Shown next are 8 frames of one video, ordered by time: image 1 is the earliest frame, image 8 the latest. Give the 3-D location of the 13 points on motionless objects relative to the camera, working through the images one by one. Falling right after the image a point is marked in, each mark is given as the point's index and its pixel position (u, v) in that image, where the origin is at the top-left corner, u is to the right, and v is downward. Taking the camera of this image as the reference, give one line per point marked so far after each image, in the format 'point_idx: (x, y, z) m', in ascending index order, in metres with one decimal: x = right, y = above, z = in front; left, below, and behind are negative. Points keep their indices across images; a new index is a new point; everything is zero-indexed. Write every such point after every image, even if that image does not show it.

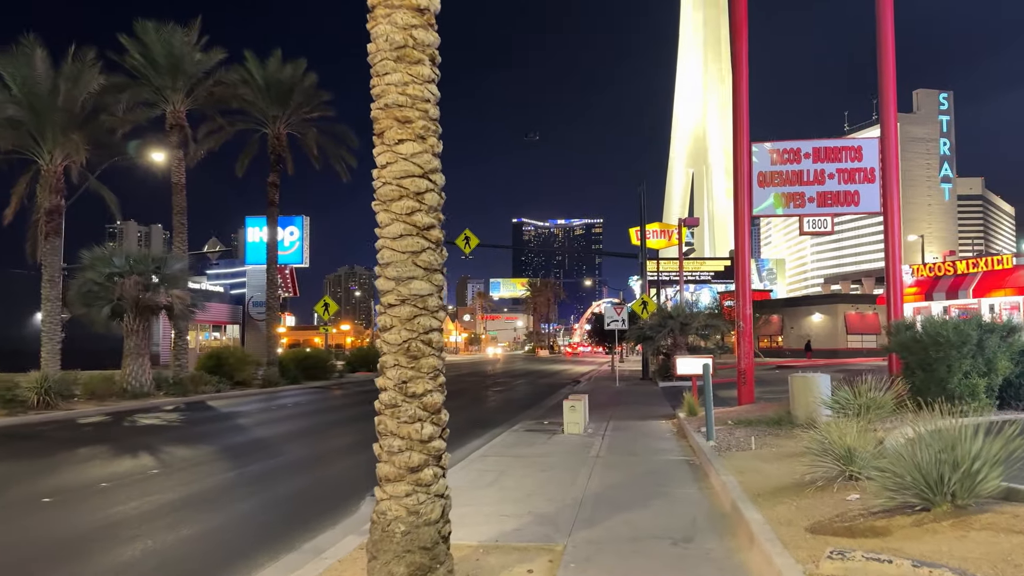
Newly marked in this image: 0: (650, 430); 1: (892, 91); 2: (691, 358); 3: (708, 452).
0: (+2.9, -3.0, +14.6) m
1: (+8.9, +4.6, +16.5) m
2: (+4.2, -1.7, +16.6) m
3: (+3.1, -2.6, +10.9) m
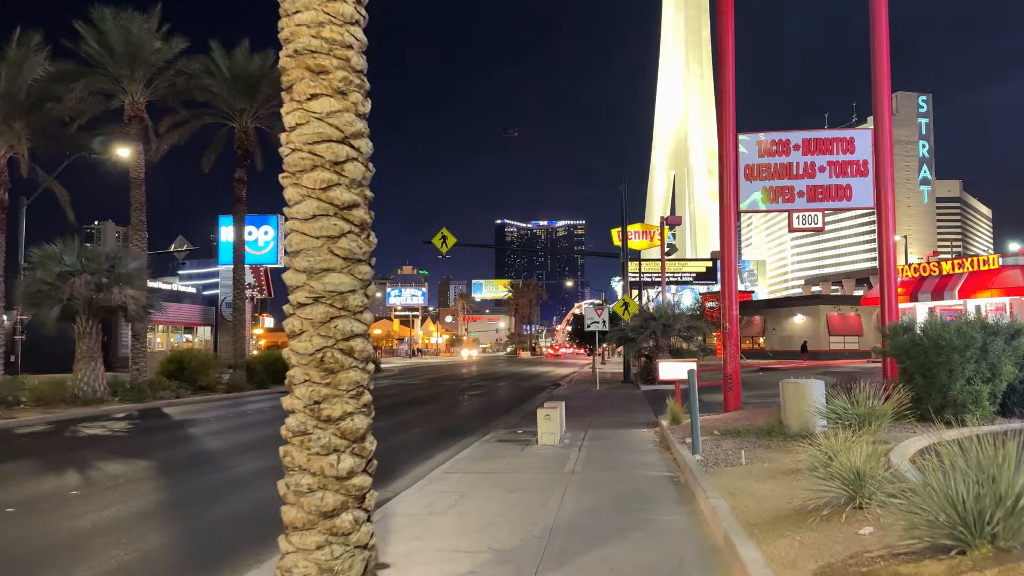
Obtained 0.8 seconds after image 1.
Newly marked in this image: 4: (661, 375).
0: (+2.4, -3.0, +13.6) m
1: (+8.3, +4.6, +15.6) m
2: (+3.6, -1.7, +15.7) m
3: (+2.6, -2.6, +9.9) m
4: (+3.3, -2.0, +15.7) m
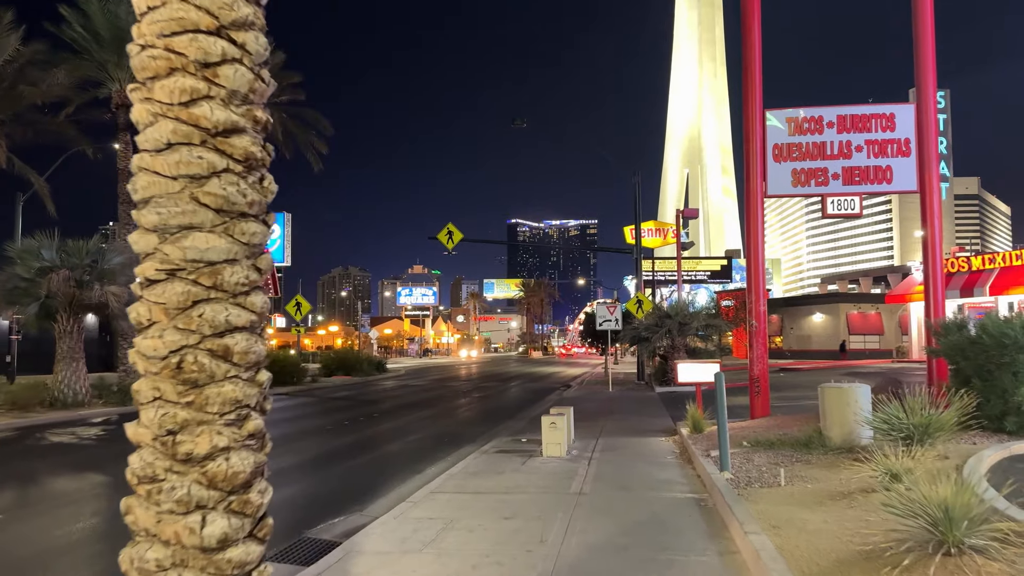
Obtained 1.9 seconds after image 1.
0: (+2.4, -2.8, +12.2) m
1: (+8.4, +4.8, +14.0) m
2: (+3.7, -1.5, +14.2) m
3: (+2.6, -2.4, +8.4) m
4: (+3.4, -1.8, +14.2) m
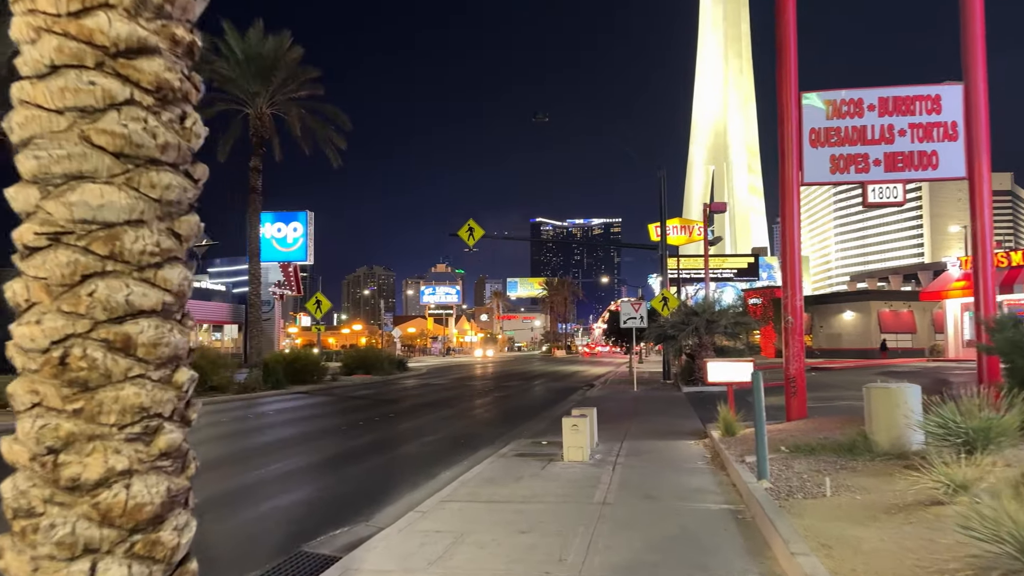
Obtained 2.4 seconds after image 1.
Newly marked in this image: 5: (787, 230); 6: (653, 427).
0: (+2.7, -2.7, +11.4) m
1: (+8.8, +4.9, +13.0) m
2: (+4.1, -1.4, +13.3) m
3: (+2.7, -2.3, +7.6) m
4: (+3.8, -1.7, +13.4) m
5: (+5.5, +1.2, +14.0) m
6: (+3.0, -3.0, +15.0) m
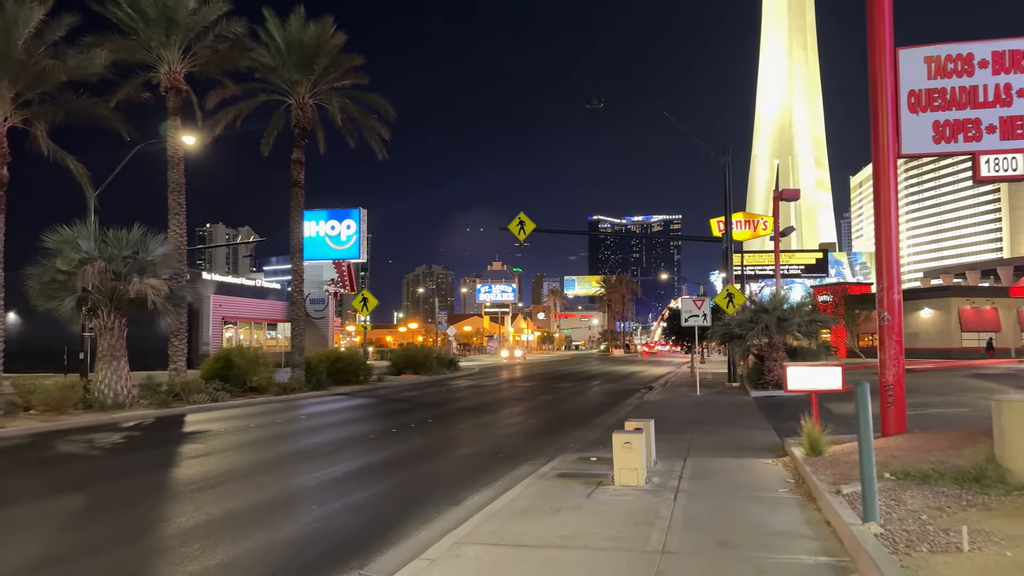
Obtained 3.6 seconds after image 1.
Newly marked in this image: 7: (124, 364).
0: (+3.3, -2.6, +9.5) m
1: (+9.4, +5.1, +10.6) m
2: (+4.8, -1.3, +11.3) m
3: (+3.0, -2.2, +5.7) m
4: (+4.5, -1.6, +11.4) m
5: (+6.2, +1.3, +11.8) m
6: (+3.9, -2.8, +13.0) m
7: (-10.6, -2.1, +19.1) m
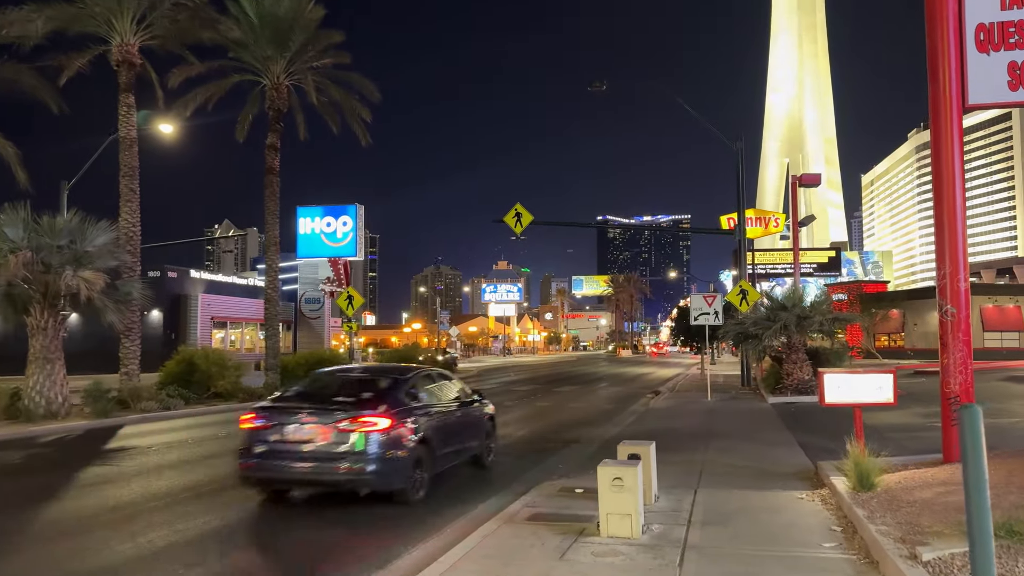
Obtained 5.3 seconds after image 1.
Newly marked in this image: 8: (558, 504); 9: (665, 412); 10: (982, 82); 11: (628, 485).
0: (+2.8, -2.4, +7.1) m
1: (+8.9, +5.3, +8.2) m
2: (+4.3, -1.1, +8.9) m
3: (+2.5, -2.0, +3.4) m
4: (+4.0, -1.4, +9.0) m
5: (+5.8, +1.5, +9.4) m
6: (+3.4, -2.7, +10.7) m
7: (-11.0, -1.9, +17.0) m
8: (+0.5, -2.5, +8.1) m
9: (+4.3, -3.5, +19.8) m
10: (+6.3, +2.7, +9.4) m
11: (+1.1, -1.8, +6.6) m
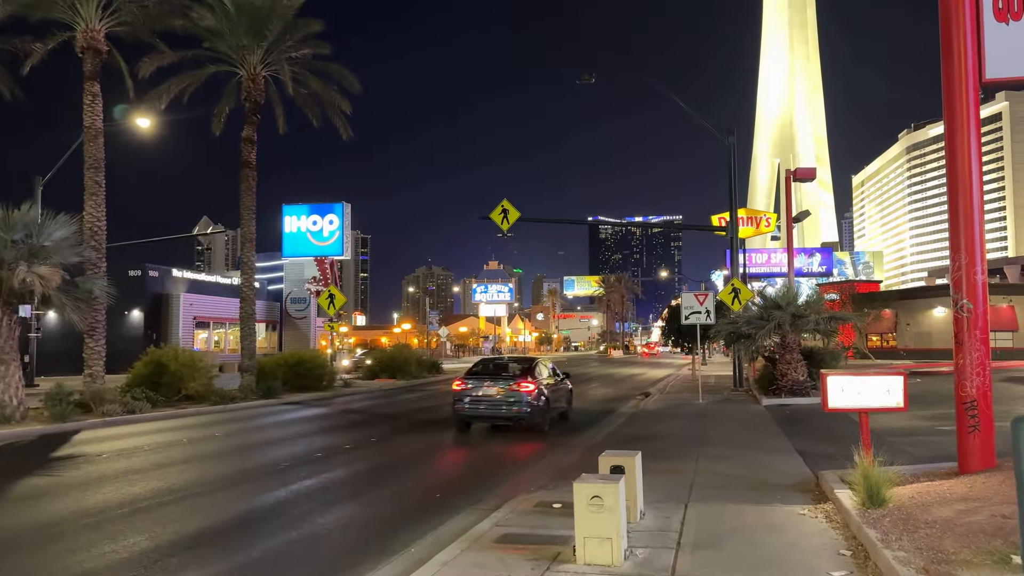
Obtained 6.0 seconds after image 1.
0: (+2.5, -2.3, +6.3) m
1: (+8.6, +5.3, +7.4) m
2: (+4.0, -1.0, +8.1) m
3: (+2.2, -1.9, +2.5) m
4: (+3.7, -1.3, +8.2) m
5: (+5.4, +1.6, +8.7) m
6: (+3.1, -2.6, +9.9) m
7: (-11.4, -1.9, +16.0) m
8: (+0.2, -2.4, +7.3) m
9: (+3.9, -3.4, +19.0) m
10: (+6.0, +2.8, +8.7) m
11: (+0.8, -1.8, +5.8) m
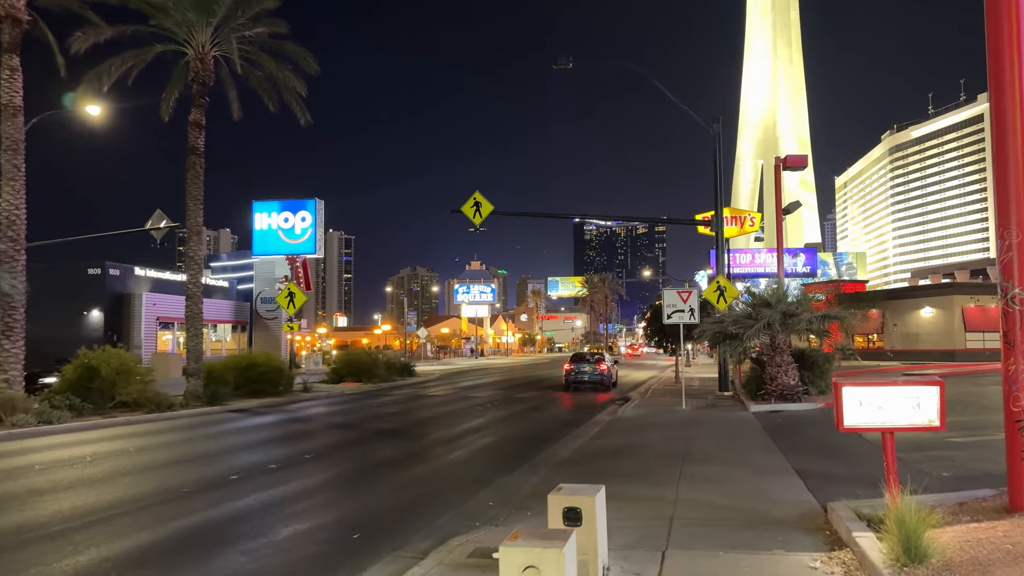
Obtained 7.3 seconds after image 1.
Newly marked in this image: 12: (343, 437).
0: (+1.9, -2.2, +4.6) m
1: (+8.0, +5.5, +5.9) m
2: (+3.4, -0.9, +6.5) m
3: (+1.7, -1.8, +0.8) m
4: (+3.1, -1.2, +6.5) m
5: (+4.8, +1.7, +7.0) m
6: (+2.4, -2.5, +8.2) m
7: (-12.2, -1.7, +14.0) m
8: (-0.4, -2.3, +5.5) m
9: (+3.0, -3.3, +17.3) m
10: (+5.3, +2.9, +7.0) m
11: (+0.2, -1.6, +4.0) m
12: (-4.2, -3.6, +16.4) m
